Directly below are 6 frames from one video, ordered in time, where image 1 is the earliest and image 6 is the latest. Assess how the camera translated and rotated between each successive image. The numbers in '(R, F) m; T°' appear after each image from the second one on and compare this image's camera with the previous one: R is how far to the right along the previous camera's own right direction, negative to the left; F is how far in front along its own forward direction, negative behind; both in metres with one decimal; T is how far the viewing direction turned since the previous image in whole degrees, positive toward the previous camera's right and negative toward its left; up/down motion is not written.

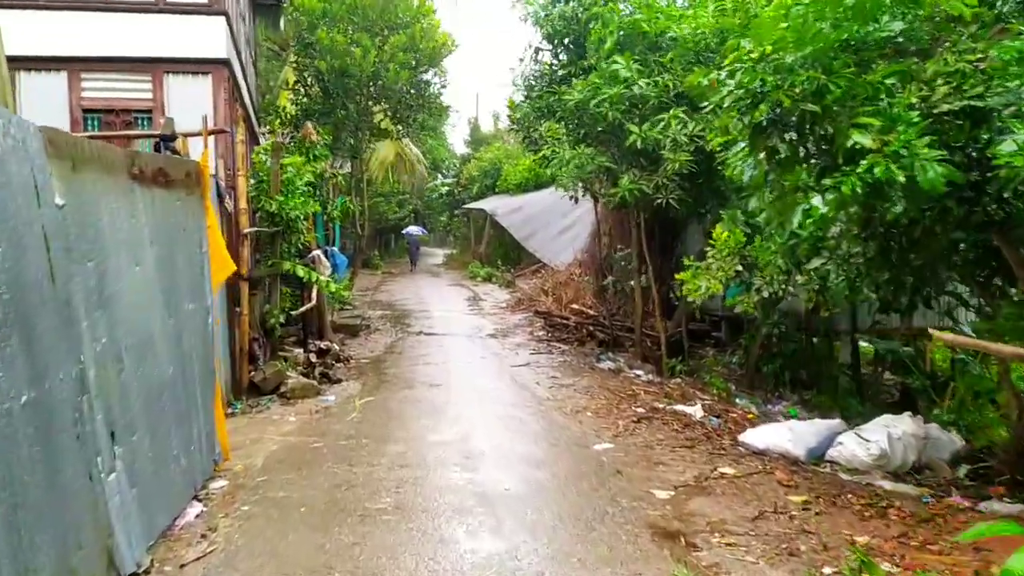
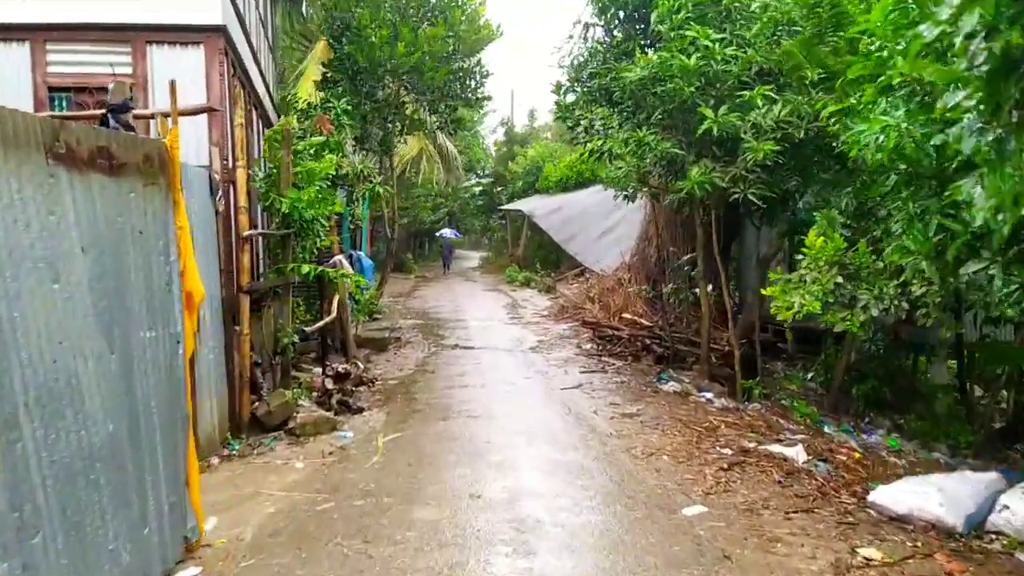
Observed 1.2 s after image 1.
(-0.1, +1.2) m; -2°
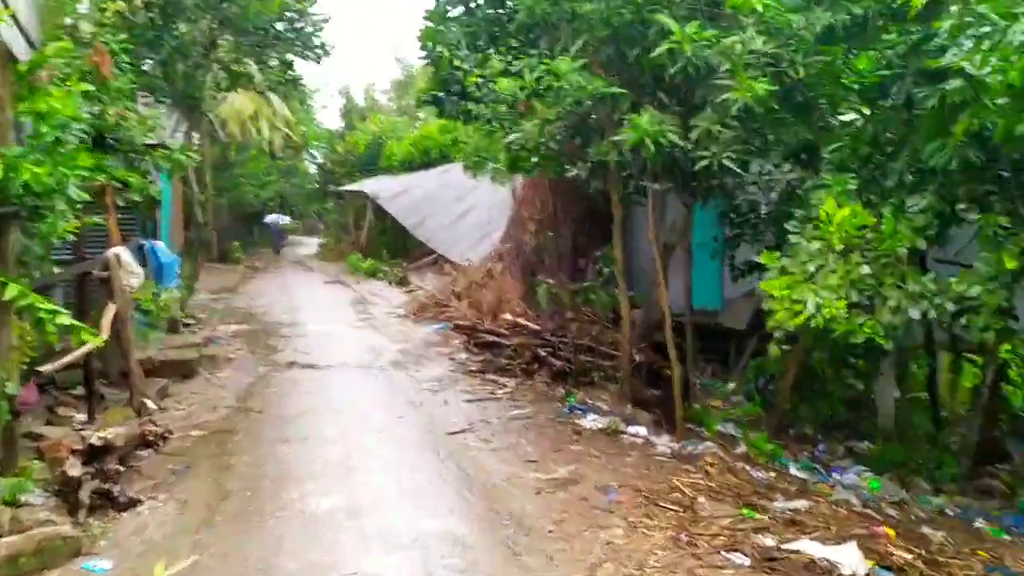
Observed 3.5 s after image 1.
(-0.1, +2.3) m; +10°
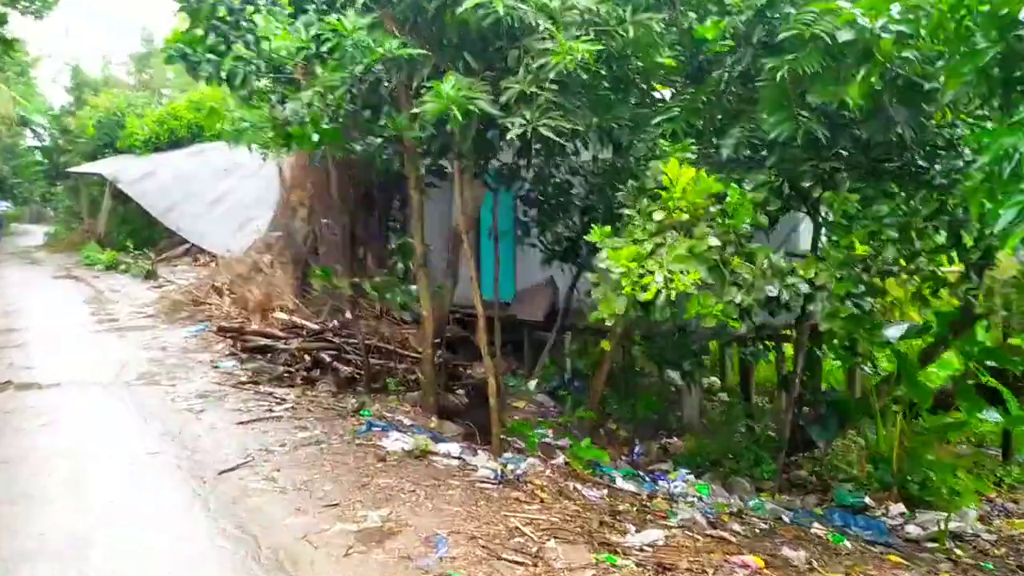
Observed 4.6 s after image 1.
(-0.1, +0.9) m; +15°
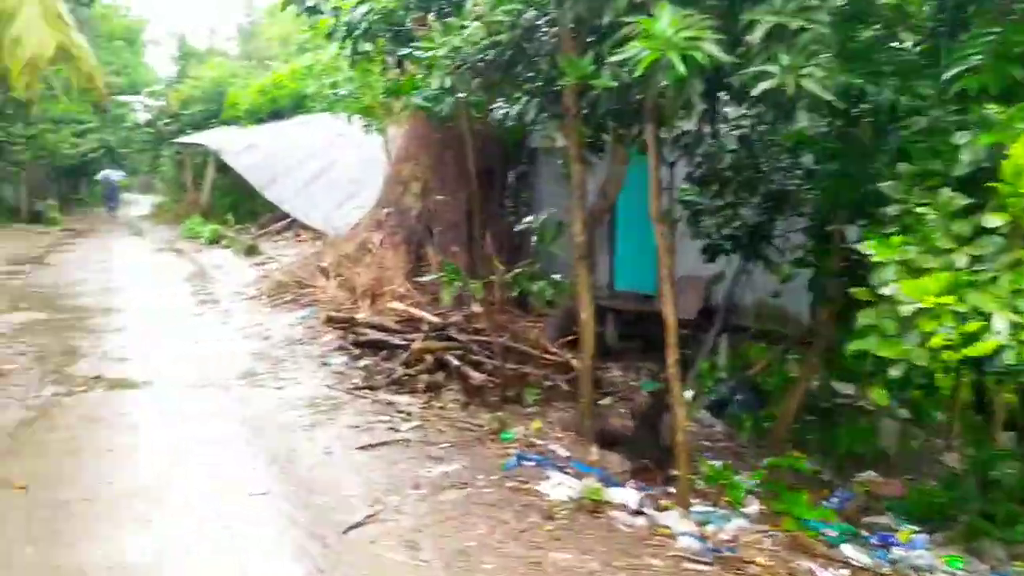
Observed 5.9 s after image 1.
(-0.5, +1.2) m; -6°
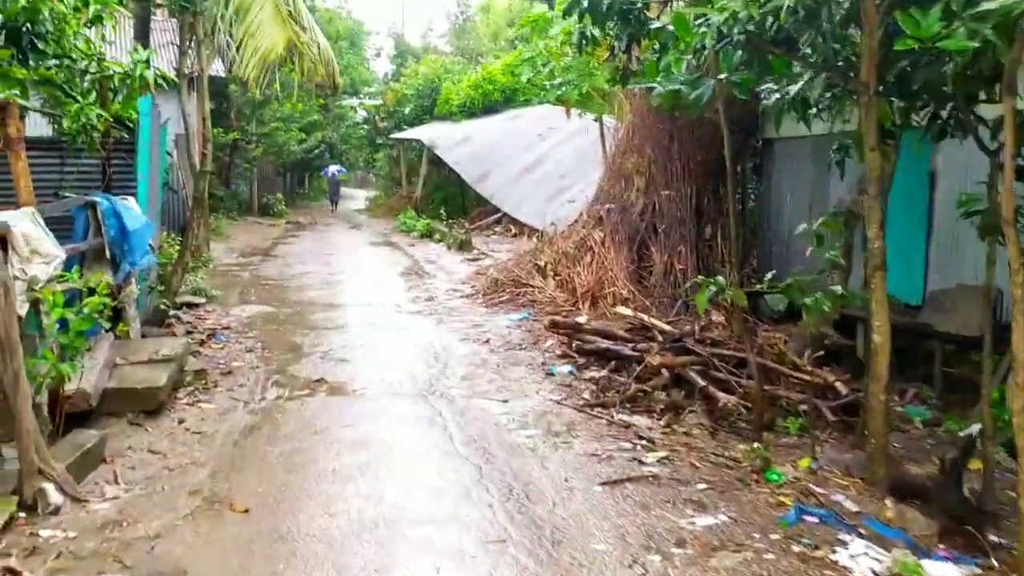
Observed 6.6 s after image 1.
(-0.3, +0.7) m; -13°
